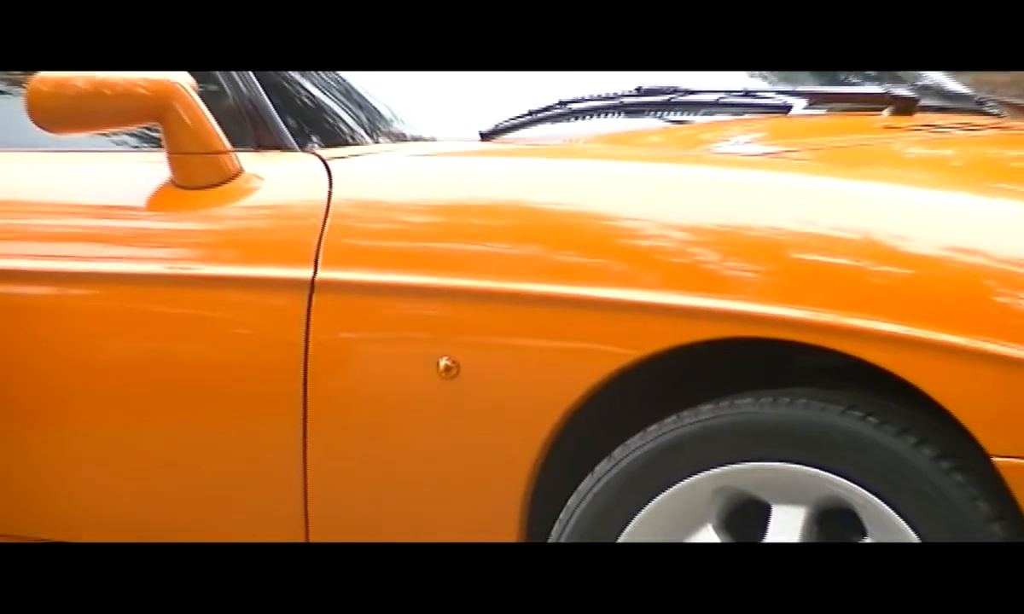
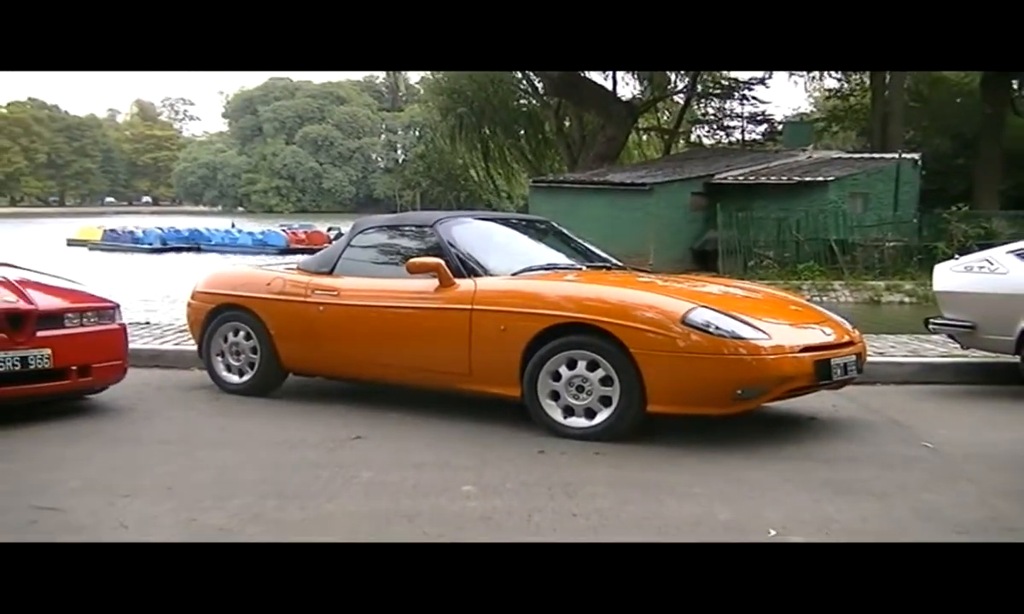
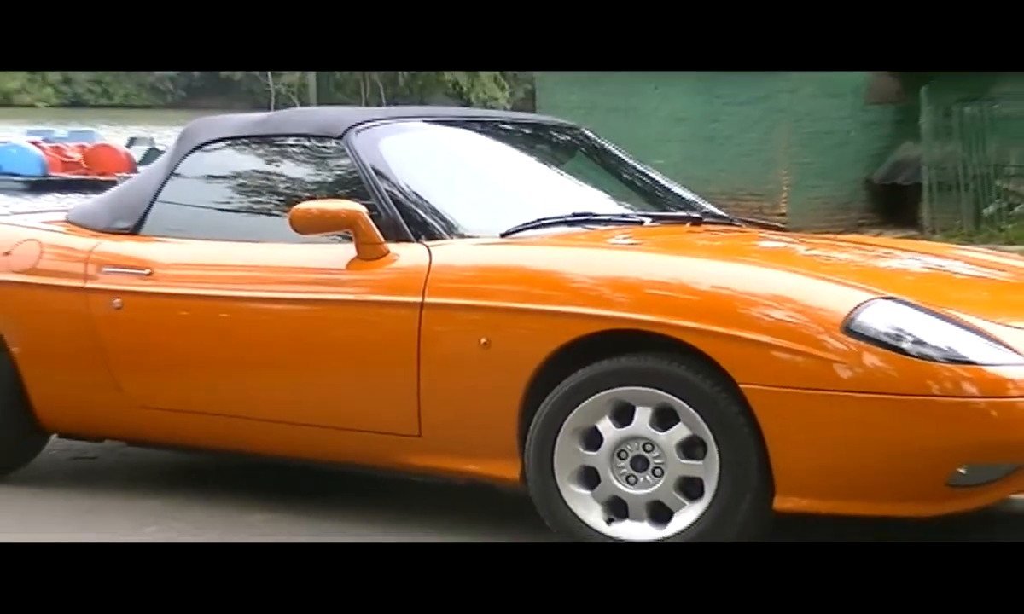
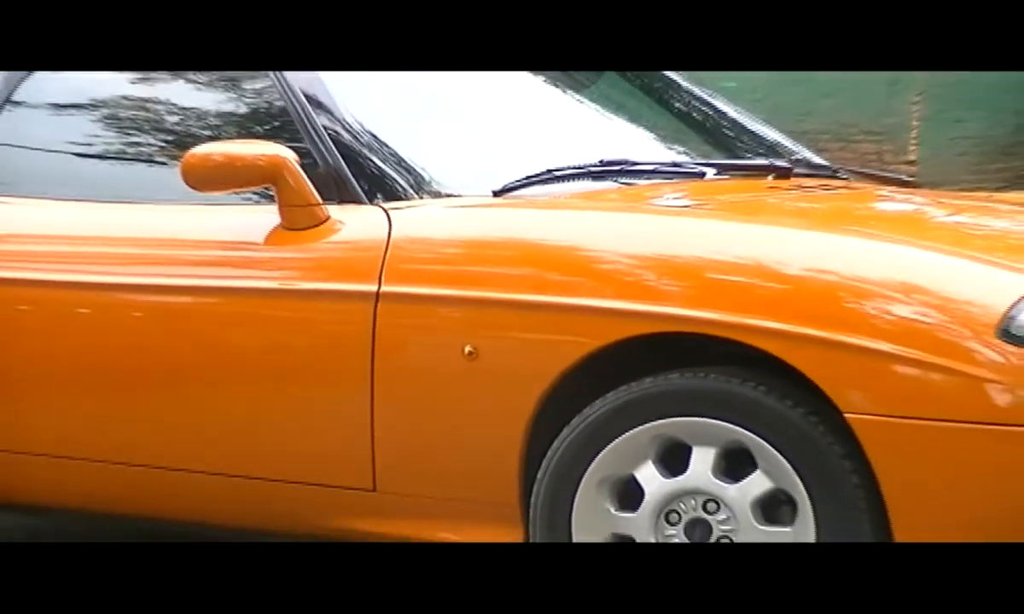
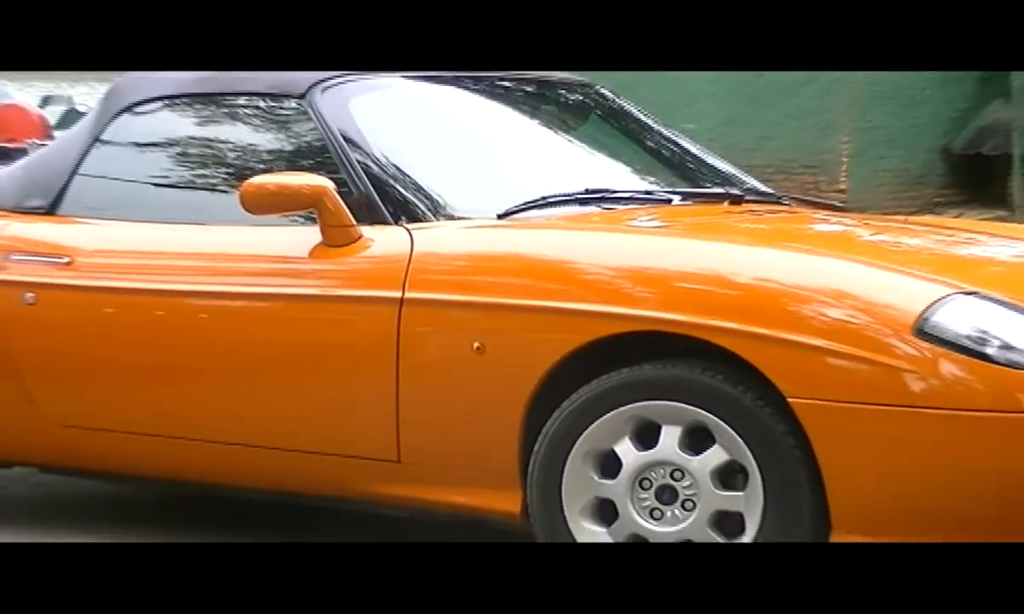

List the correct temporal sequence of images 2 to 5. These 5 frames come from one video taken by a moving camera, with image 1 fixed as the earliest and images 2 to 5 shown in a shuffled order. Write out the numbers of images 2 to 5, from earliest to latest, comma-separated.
4, 5, 3, 2
